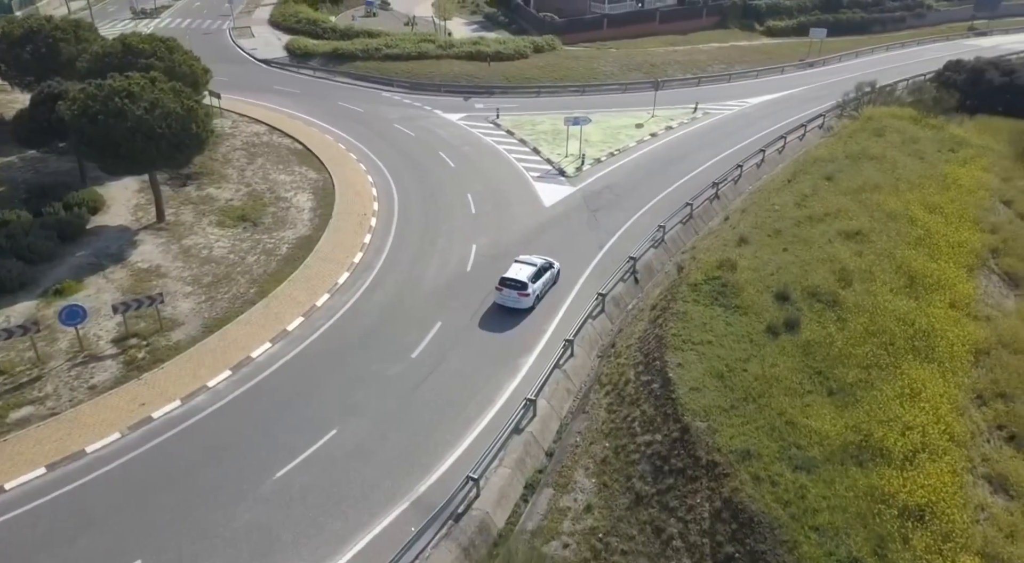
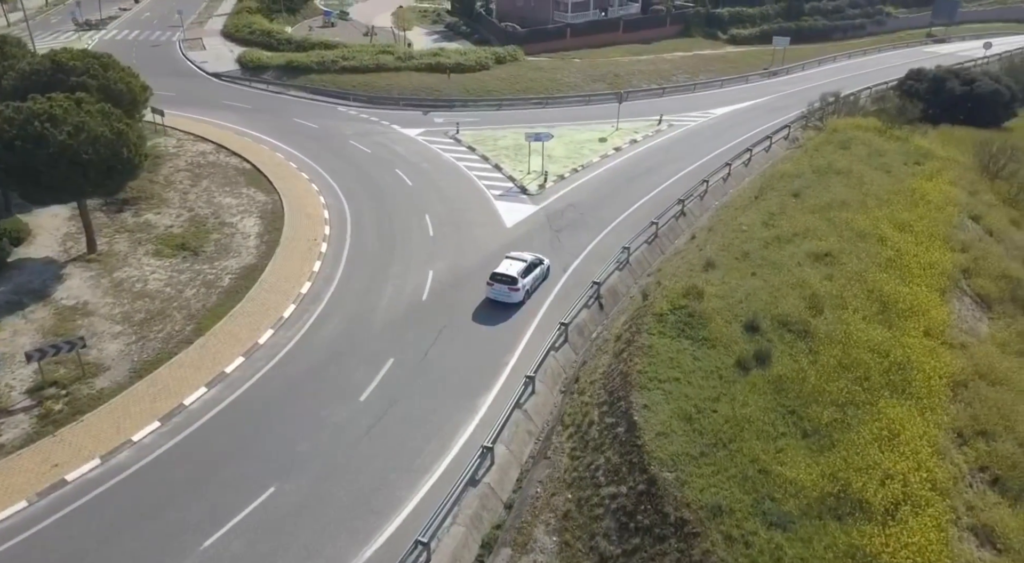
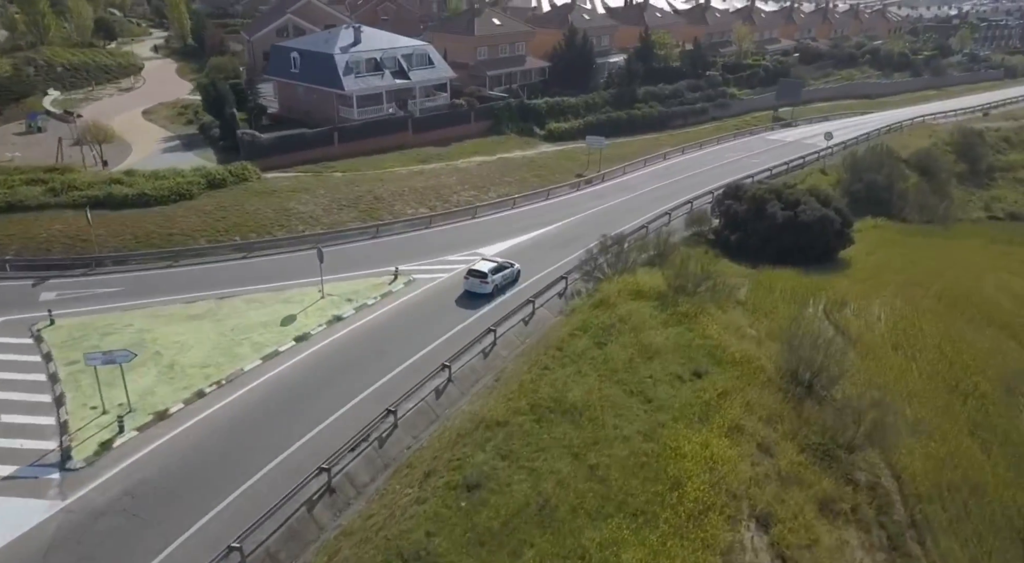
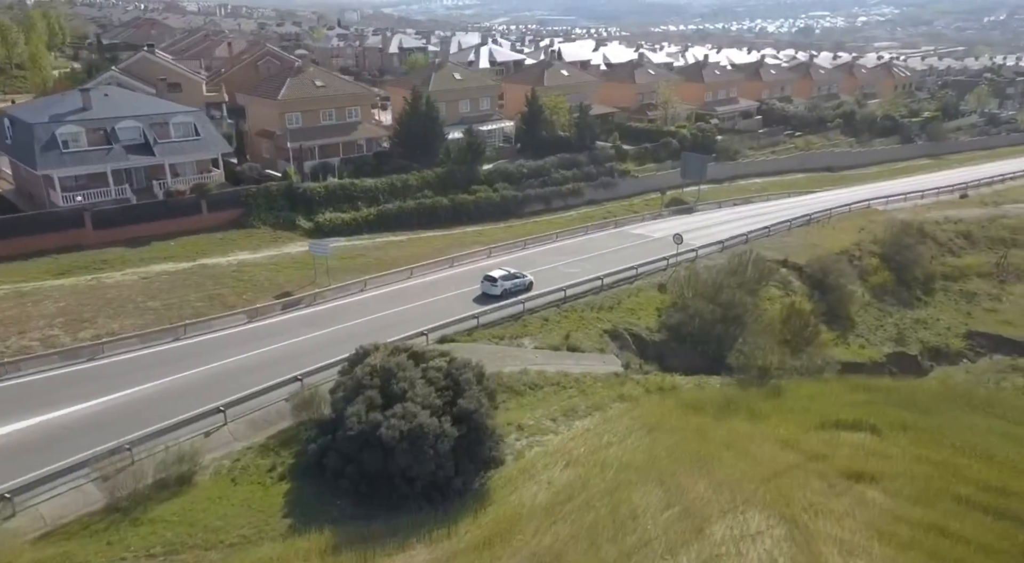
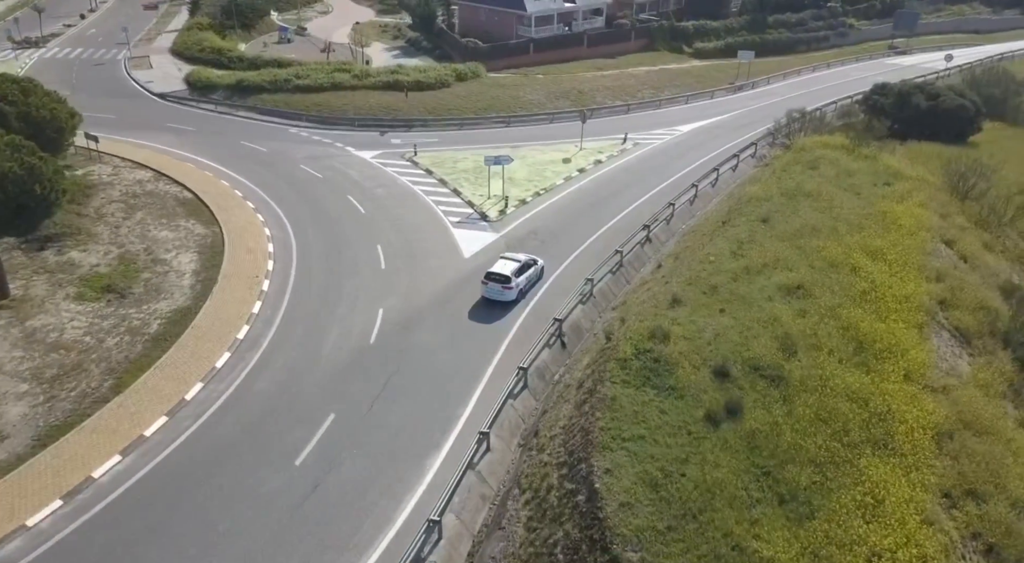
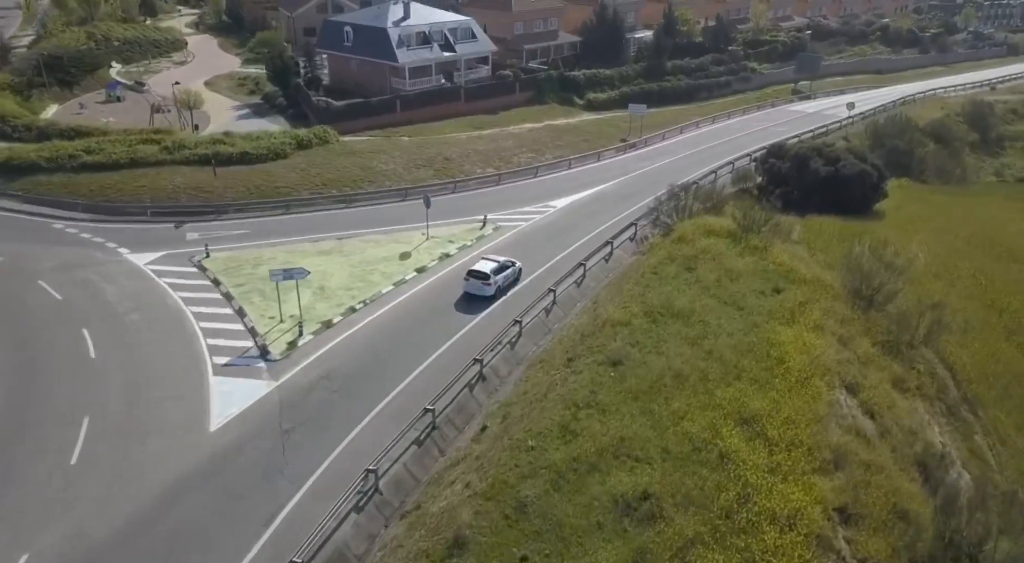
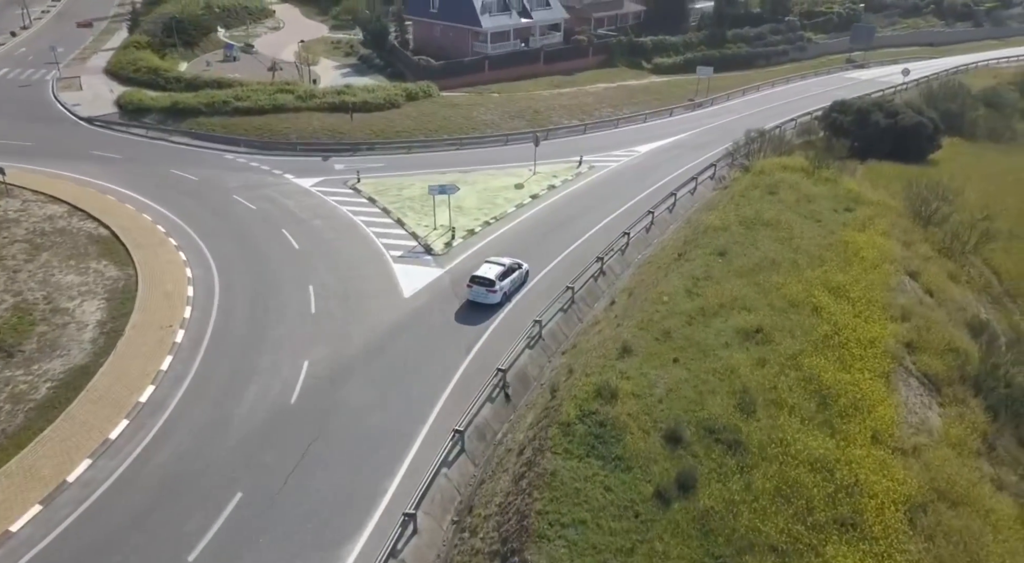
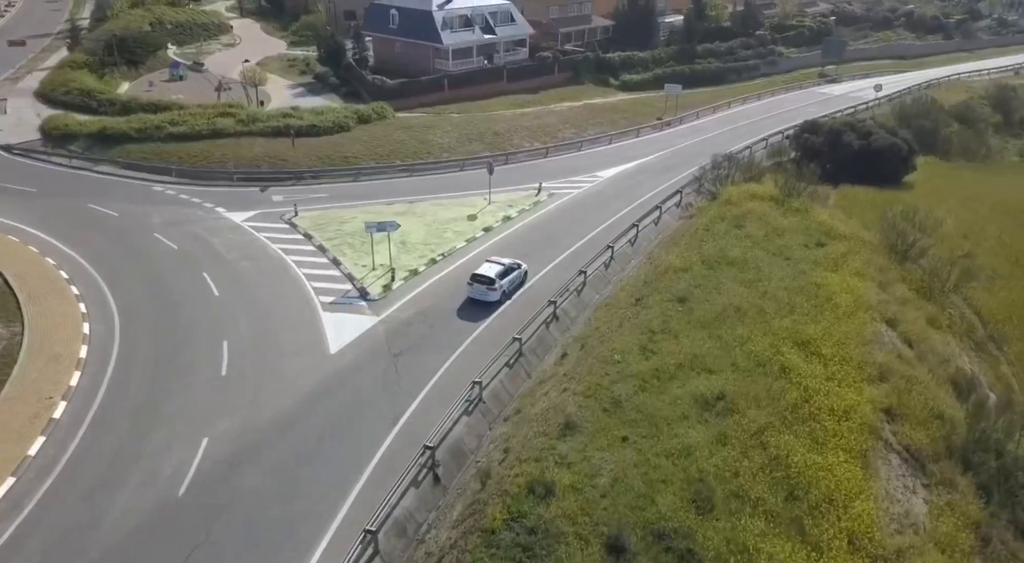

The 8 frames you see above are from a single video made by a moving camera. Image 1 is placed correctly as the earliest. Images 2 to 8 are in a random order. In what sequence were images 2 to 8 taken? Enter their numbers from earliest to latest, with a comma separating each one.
2, 5, 7, 8, 6, 3, 4
